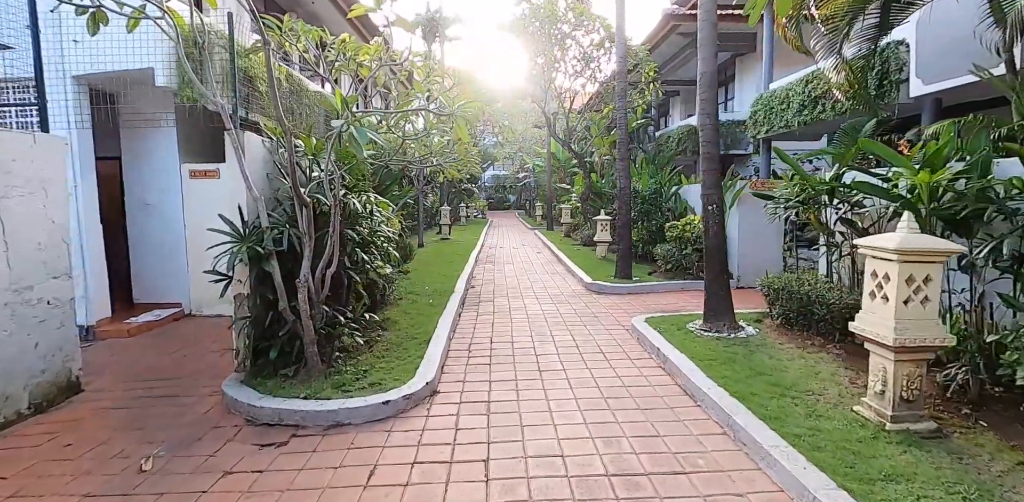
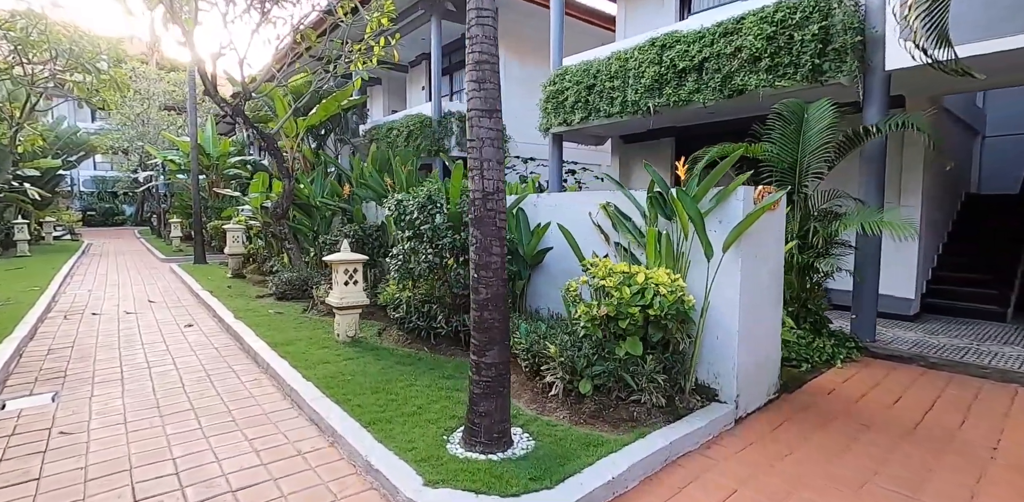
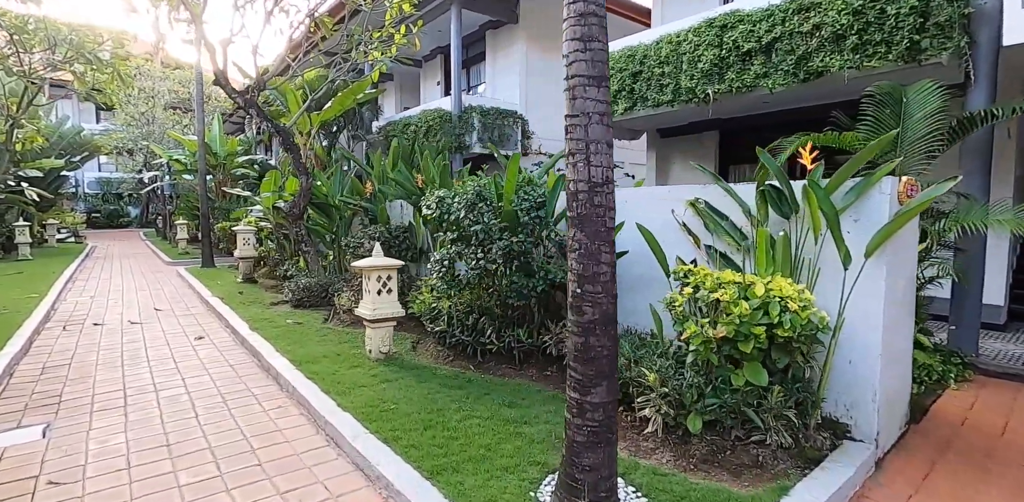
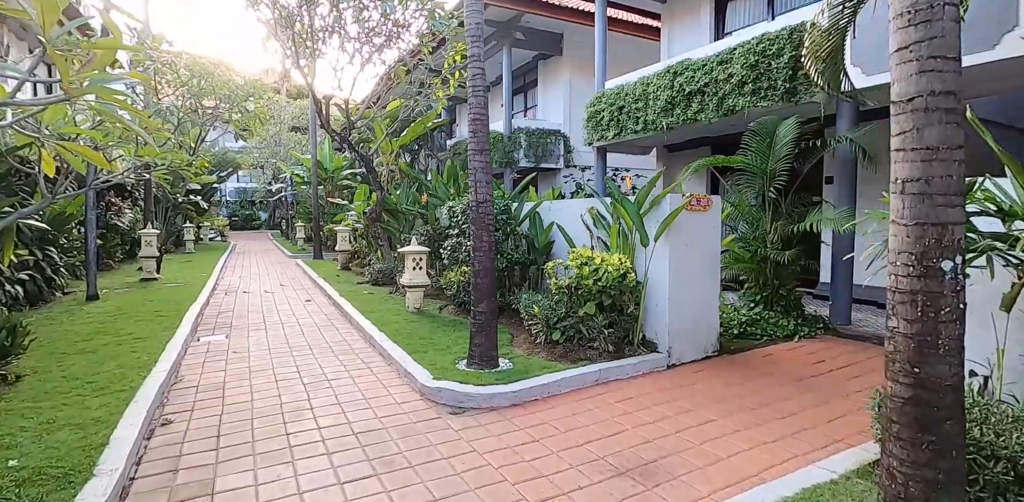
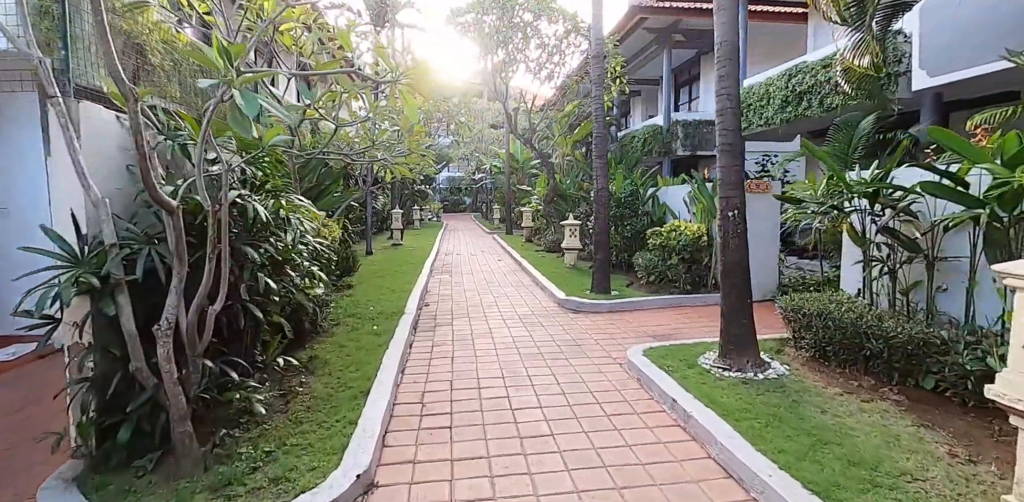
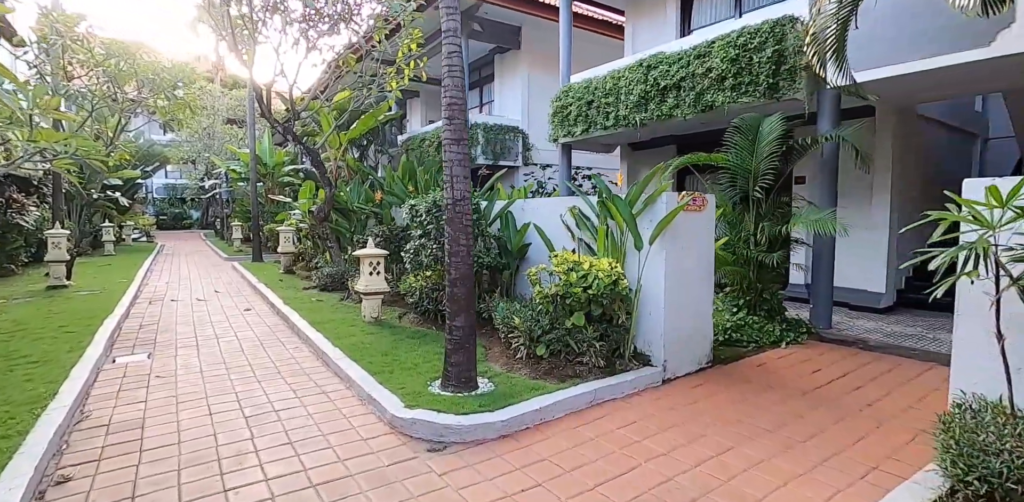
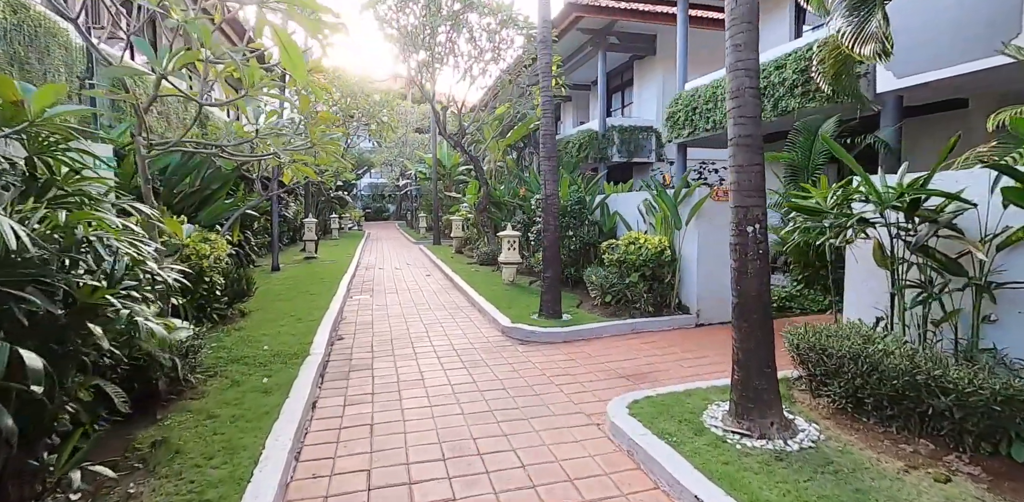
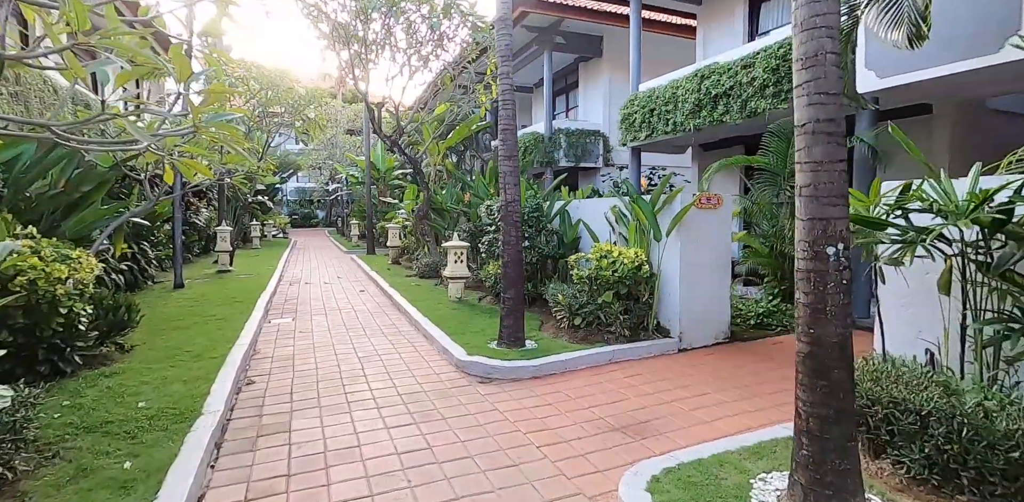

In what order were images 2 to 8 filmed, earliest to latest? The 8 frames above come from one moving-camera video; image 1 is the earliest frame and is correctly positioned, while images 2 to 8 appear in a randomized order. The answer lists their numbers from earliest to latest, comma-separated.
5, 7, 8, 4, 6, 2, 3
